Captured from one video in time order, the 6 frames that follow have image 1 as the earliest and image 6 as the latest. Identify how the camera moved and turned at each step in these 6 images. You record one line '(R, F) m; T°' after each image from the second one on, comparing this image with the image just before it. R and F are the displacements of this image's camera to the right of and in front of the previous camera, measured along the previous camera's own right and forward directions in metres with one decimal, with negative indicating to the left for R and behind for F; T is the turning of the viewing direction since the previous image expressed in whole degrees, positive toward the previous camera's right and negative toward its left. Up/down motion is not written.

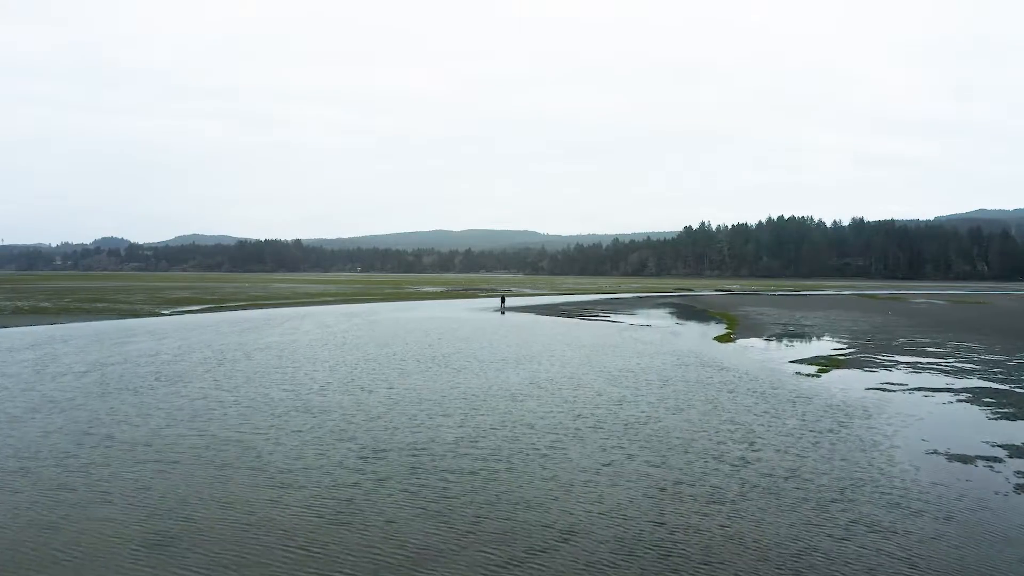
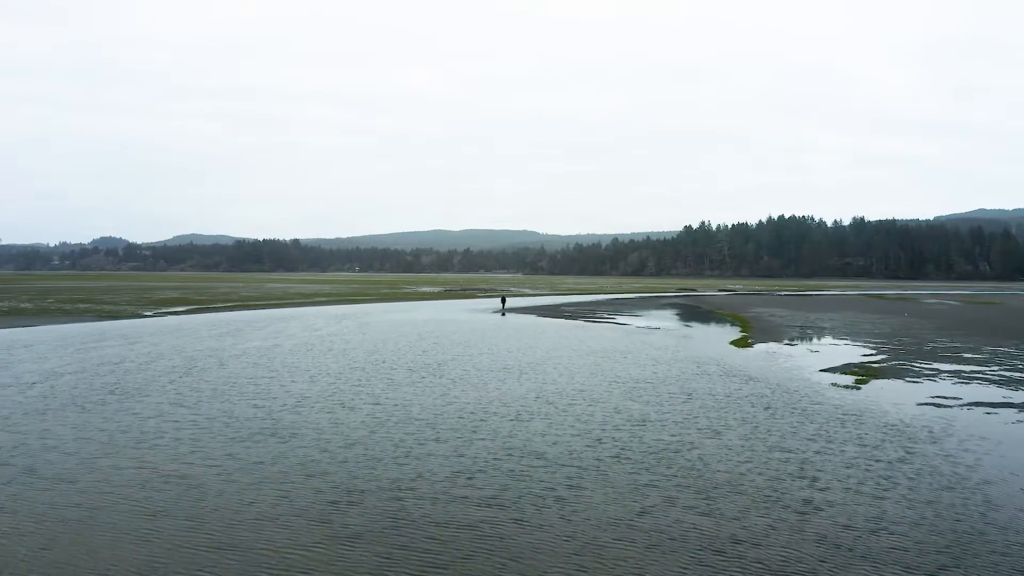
(-0.2, +3.5) m; 0°
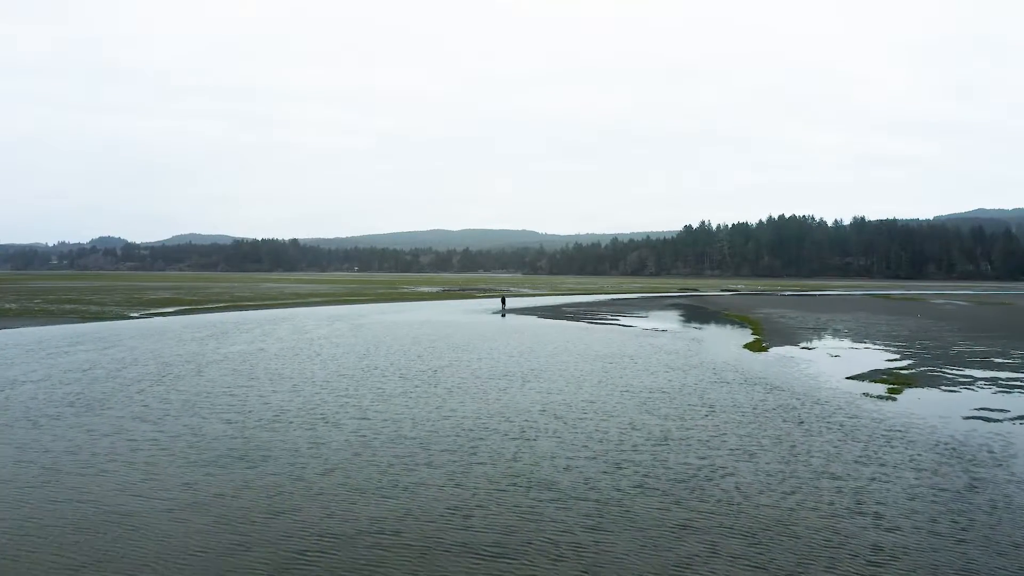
(-0.1, +2.5) m; 0°
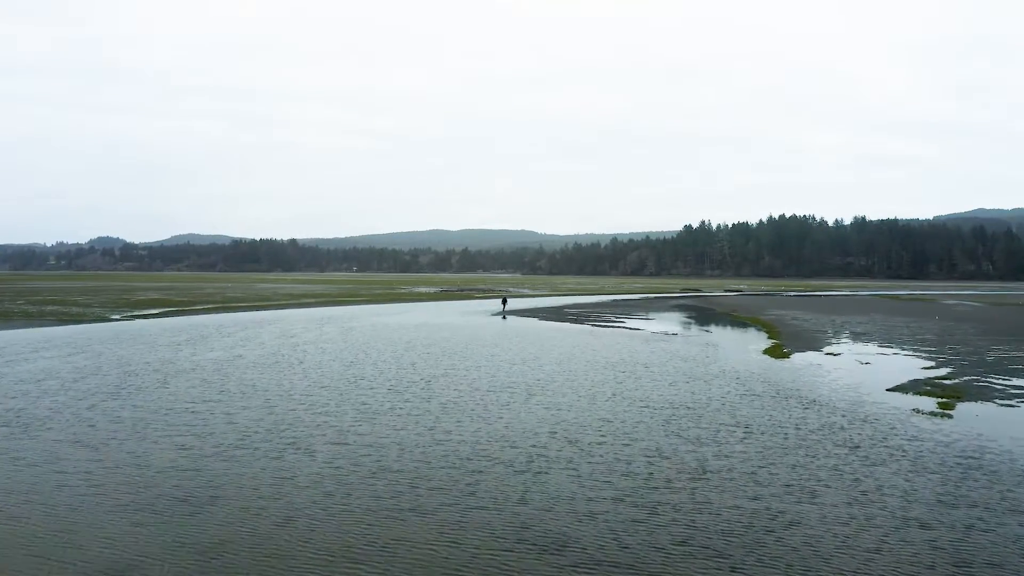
(-0.1, +3.1) m; 0°
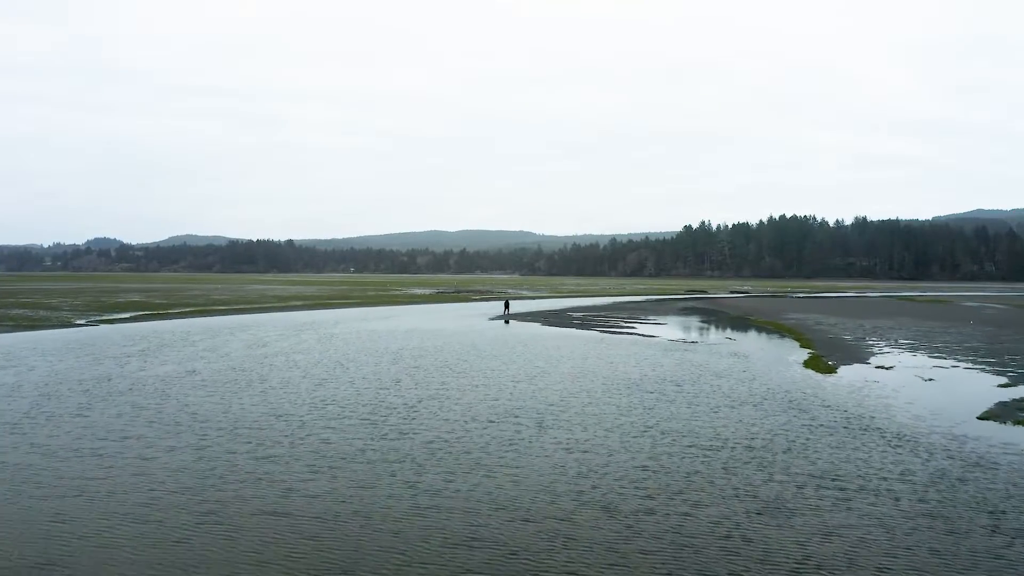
(-0.2, +5.1) m; 0°
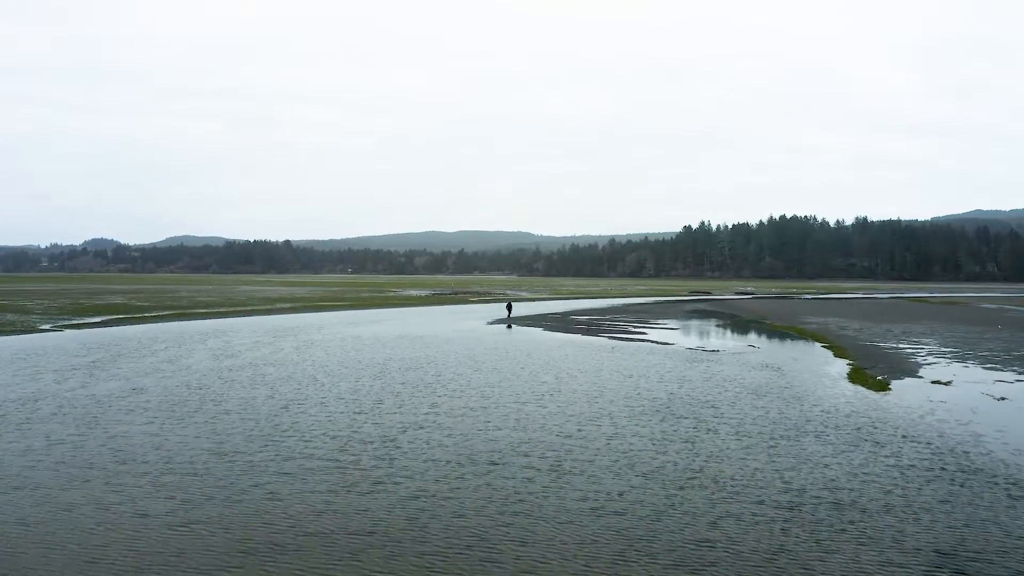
(-0.2, +4.3) m; 0°
